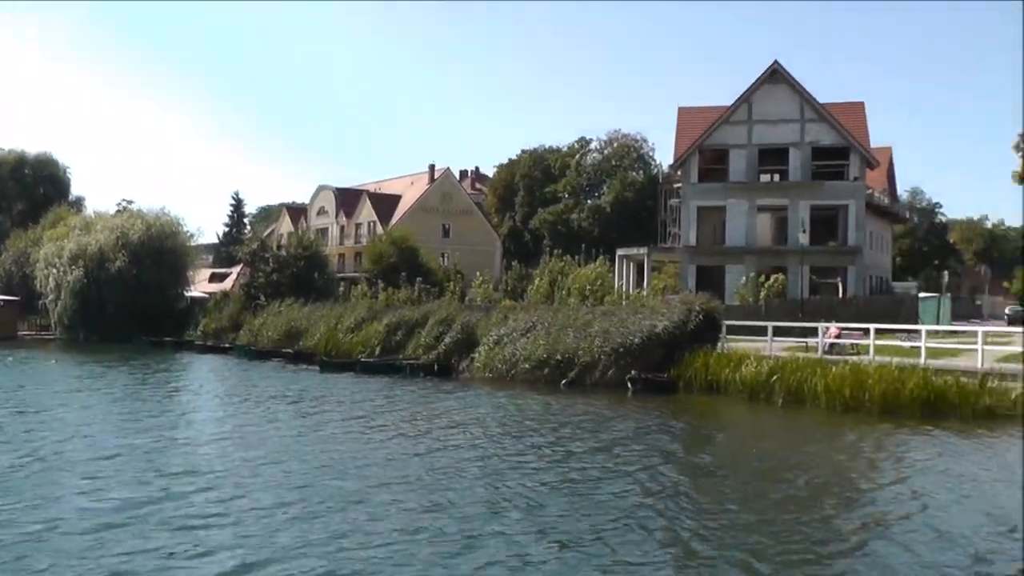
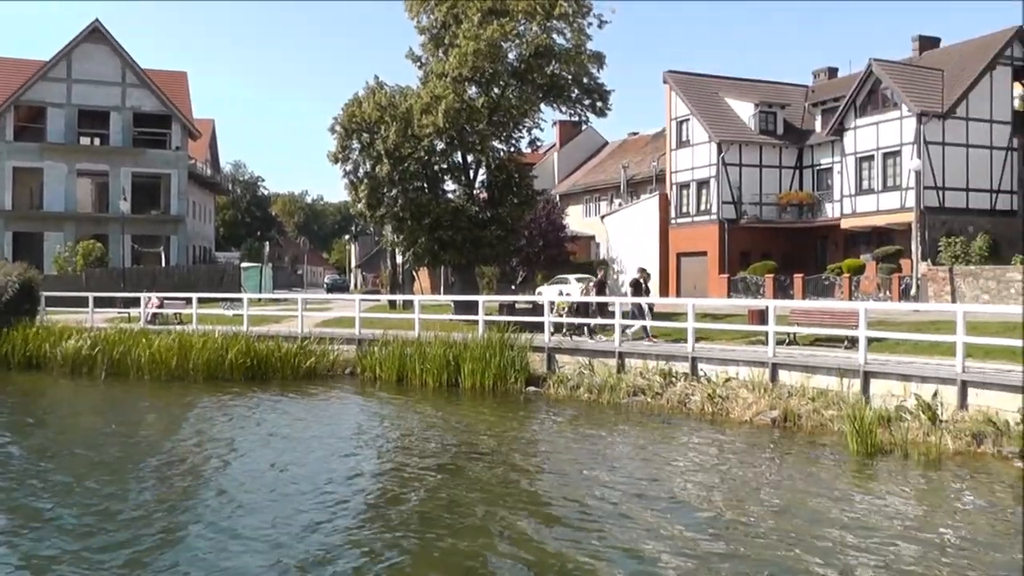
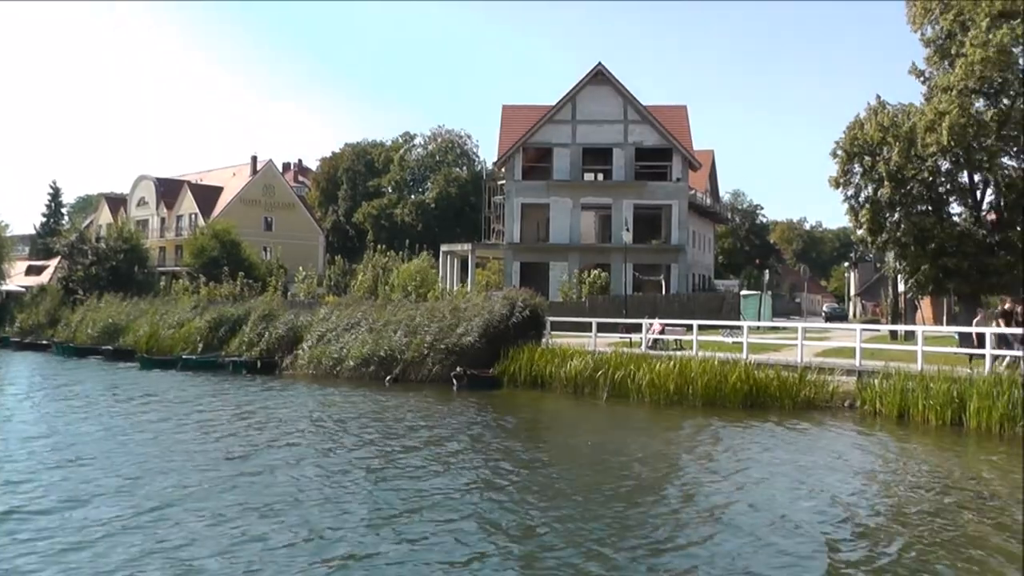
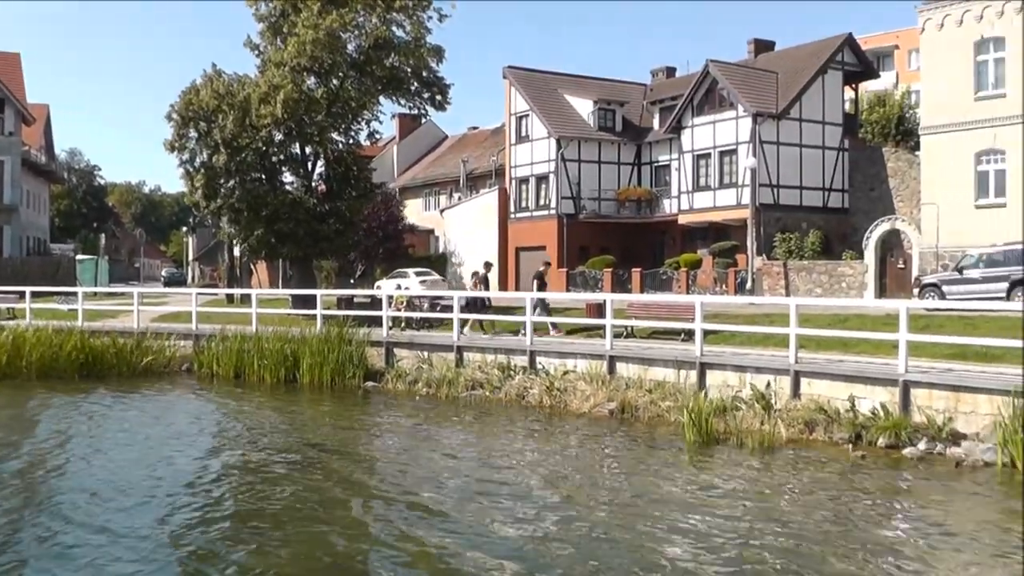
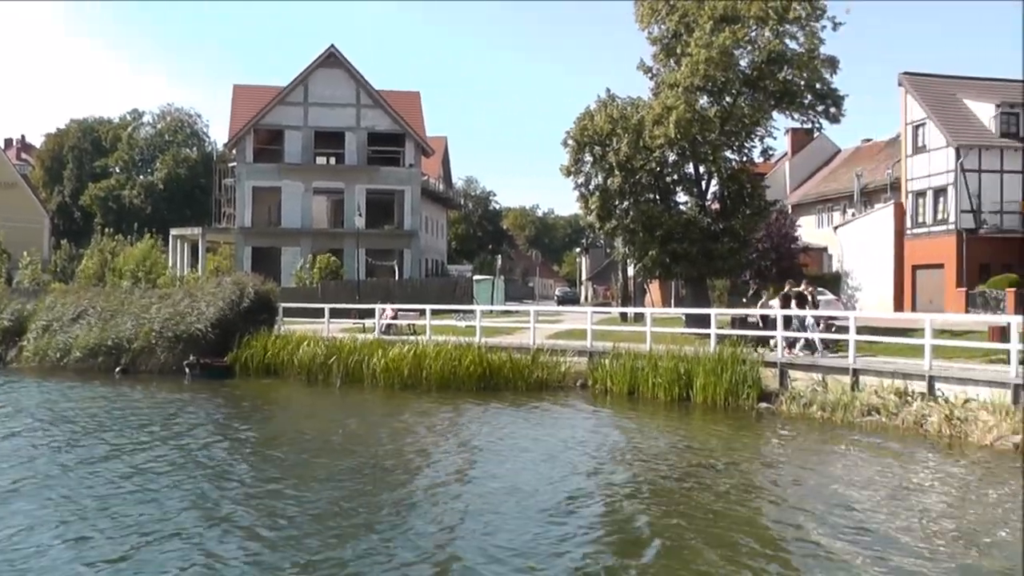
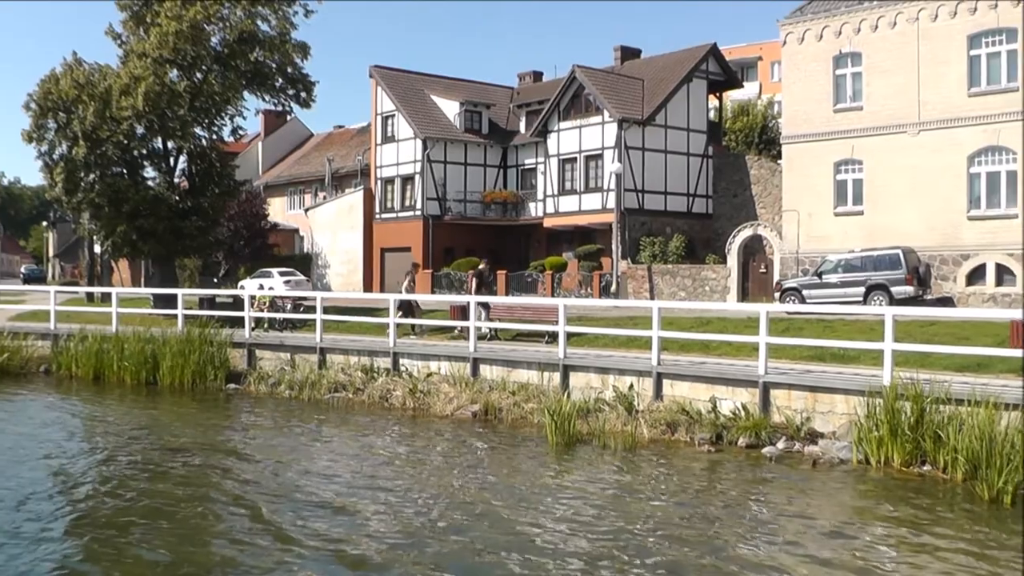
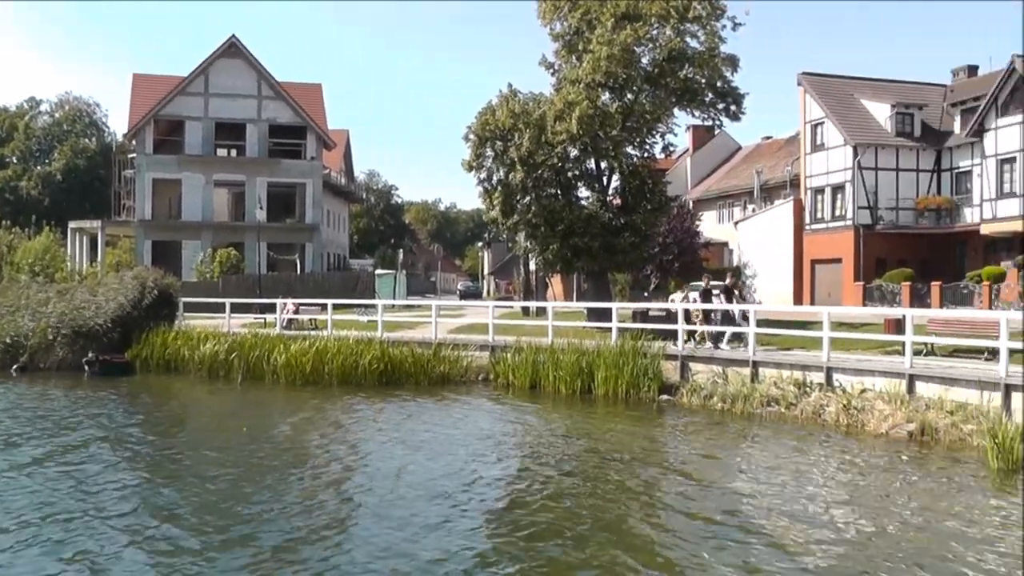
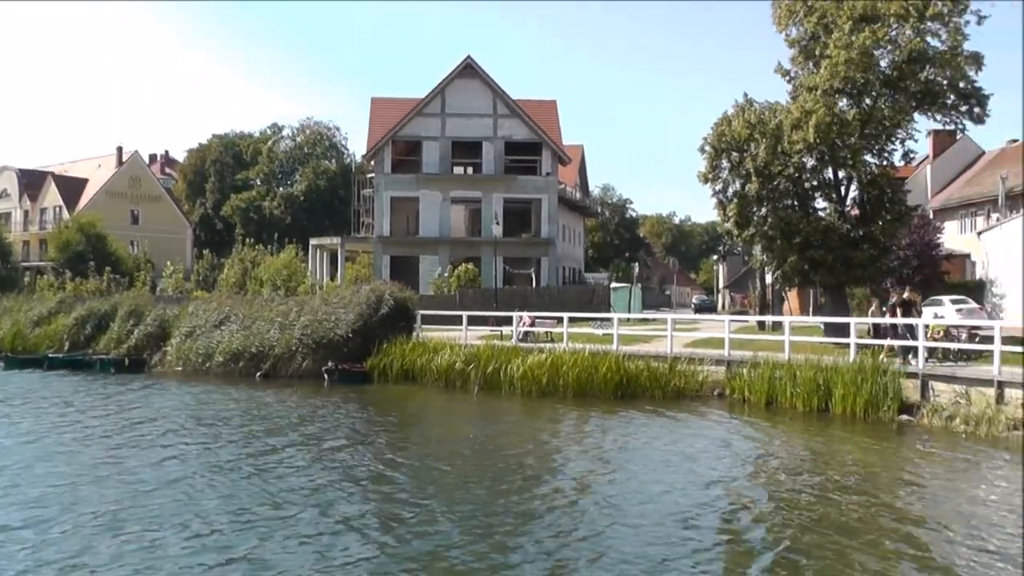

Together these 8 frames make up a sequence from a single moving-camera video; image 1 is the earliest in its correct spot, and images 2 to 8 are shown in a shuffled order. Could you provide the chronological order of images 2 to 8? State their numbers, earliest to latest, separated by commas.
3, 8, 5, 7, 2, 4, 6
